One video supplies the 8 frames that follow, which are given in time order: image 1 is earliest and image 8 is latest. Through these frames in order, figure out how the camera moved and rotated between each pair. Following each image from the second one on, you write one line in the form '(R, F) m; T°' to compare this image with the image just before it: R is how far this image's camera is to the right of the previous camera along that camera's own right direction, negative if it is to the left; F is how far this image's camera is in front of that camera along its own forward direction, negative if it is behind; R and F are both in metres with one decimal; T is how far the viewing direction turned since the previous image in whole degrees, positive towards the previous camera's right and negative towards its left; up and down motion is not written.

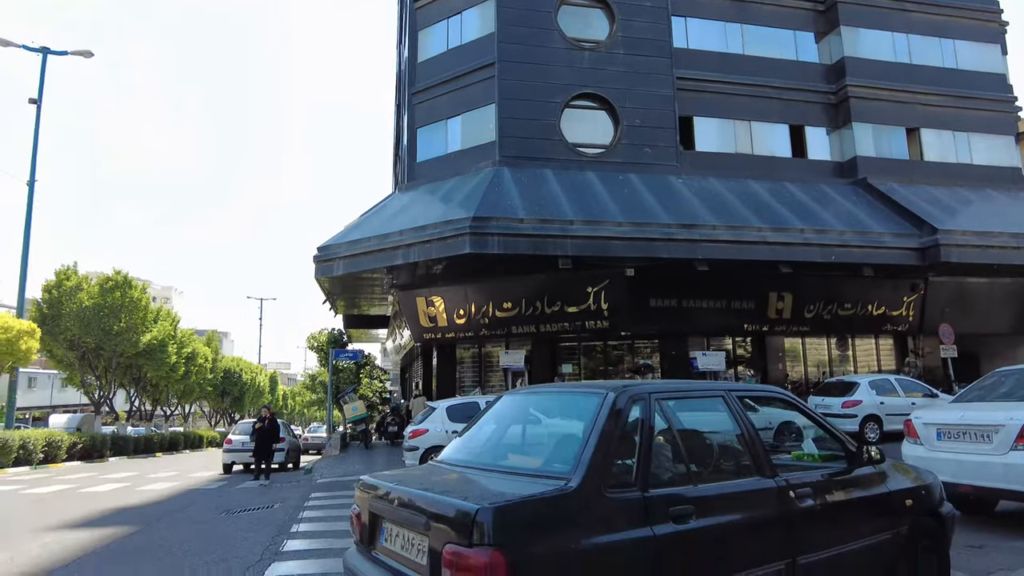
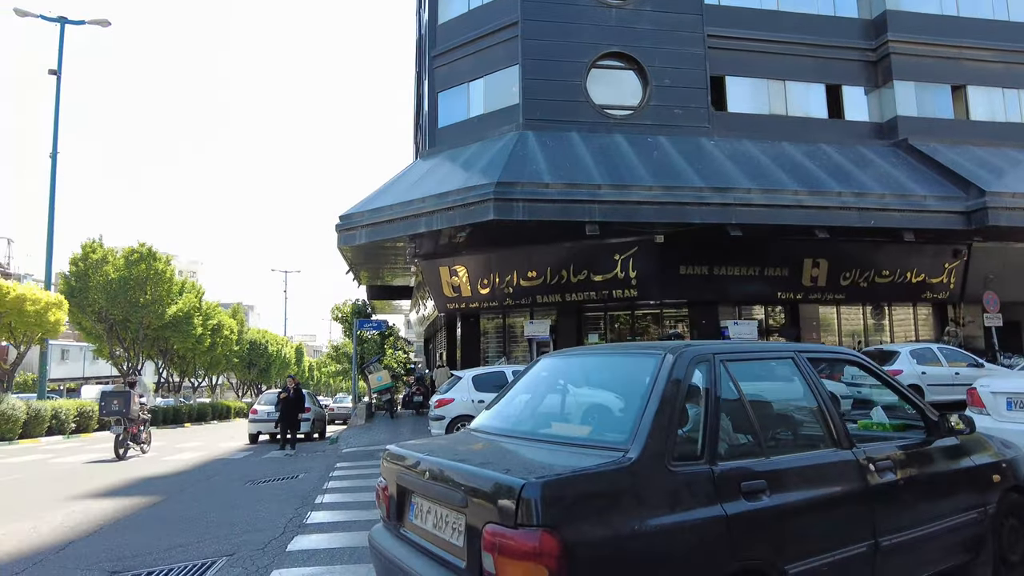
(-0.1, +0.4) m; -2°
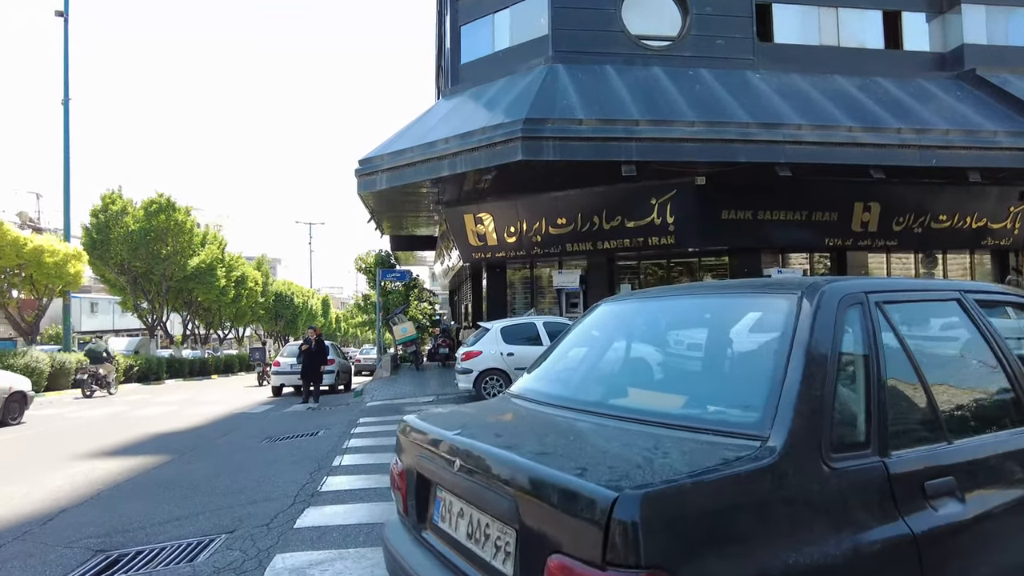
(-0.1, +0.8) m; -2°
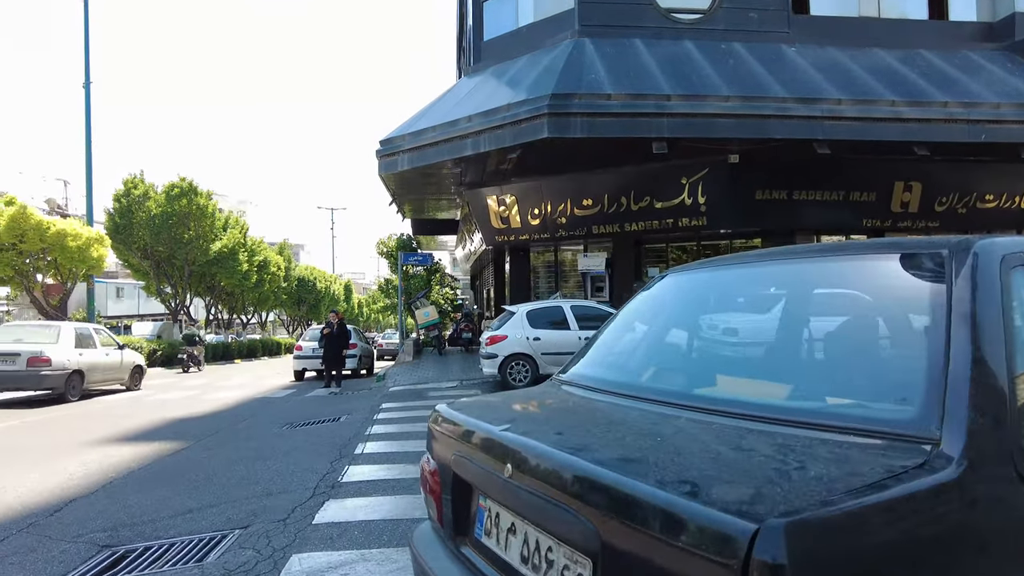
(-0.1, +0.4) m; -2°
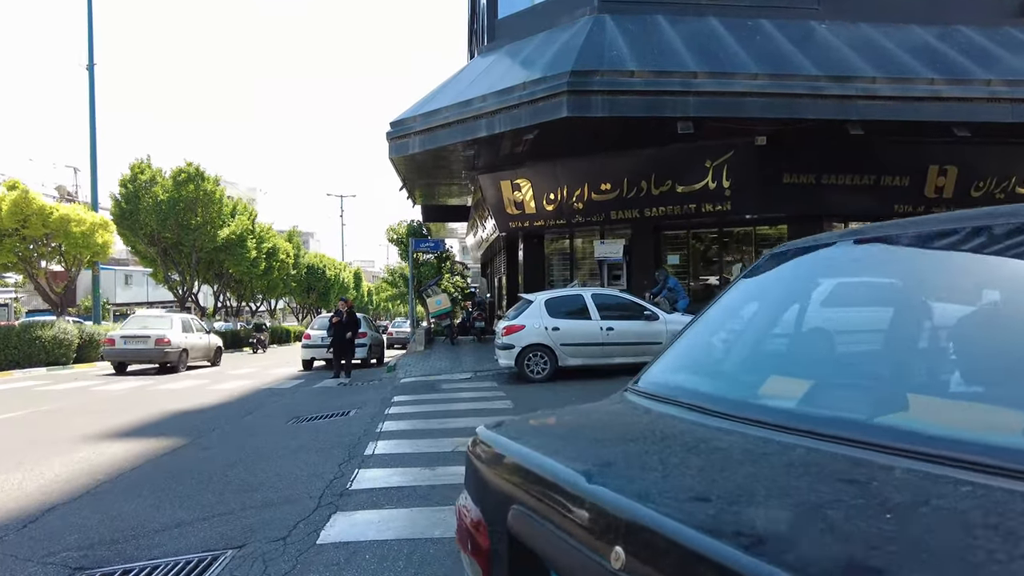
(-0.1, +0.6) m; -1°
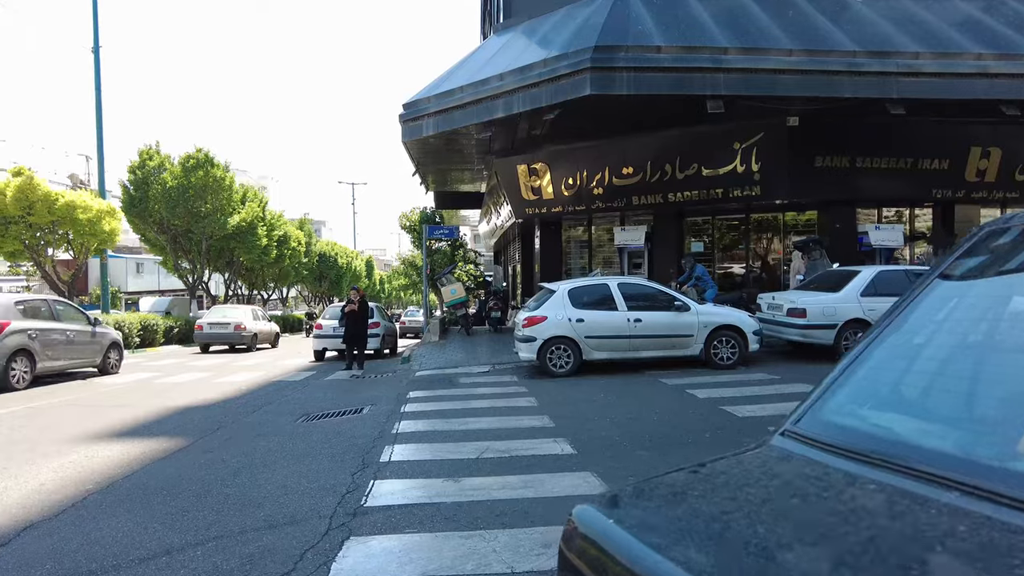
(-0.2, +0.6) m; -1°
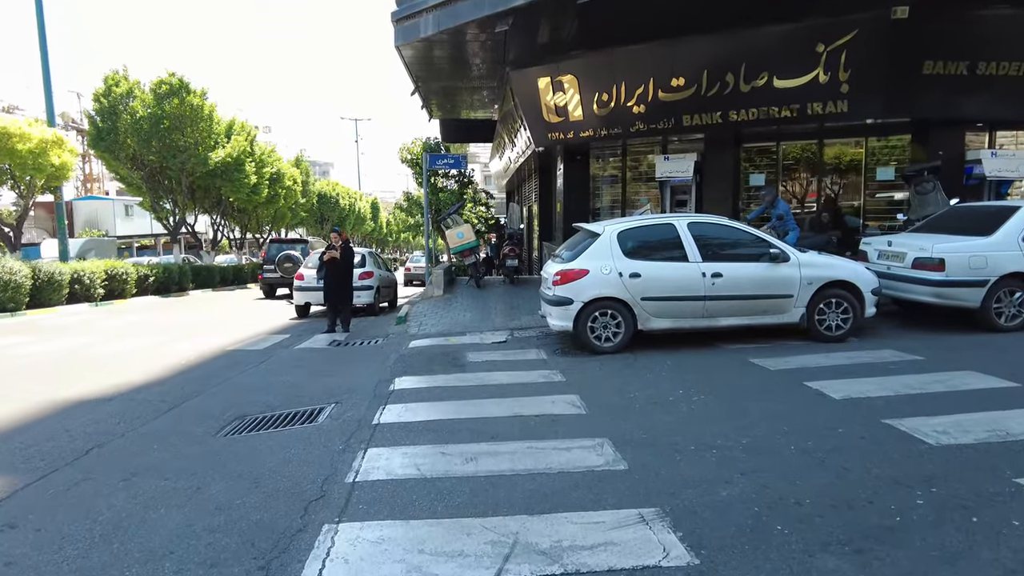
(-0.2, +2.7) m; -1°
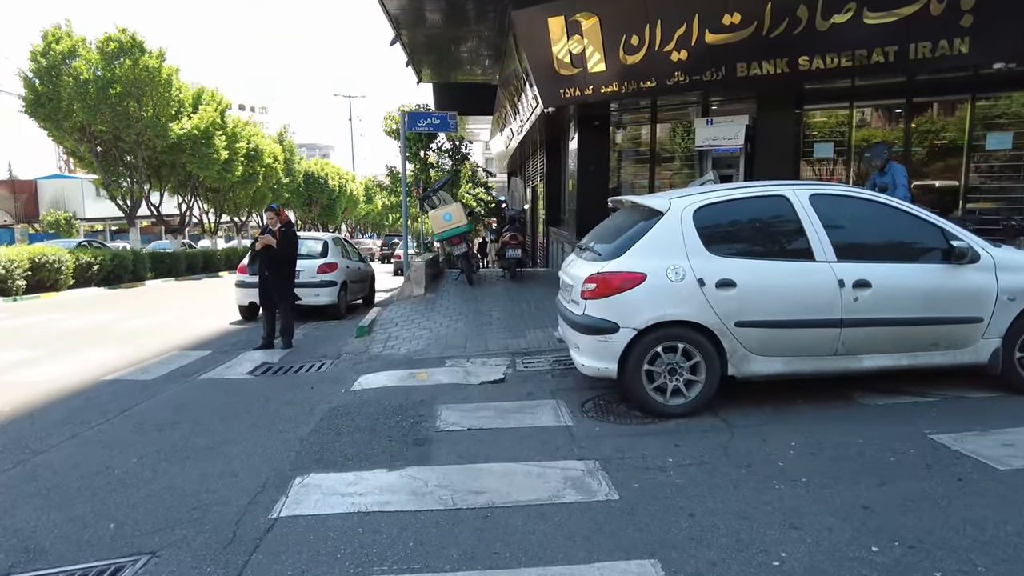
(0.0, +2.8) m; 0°
